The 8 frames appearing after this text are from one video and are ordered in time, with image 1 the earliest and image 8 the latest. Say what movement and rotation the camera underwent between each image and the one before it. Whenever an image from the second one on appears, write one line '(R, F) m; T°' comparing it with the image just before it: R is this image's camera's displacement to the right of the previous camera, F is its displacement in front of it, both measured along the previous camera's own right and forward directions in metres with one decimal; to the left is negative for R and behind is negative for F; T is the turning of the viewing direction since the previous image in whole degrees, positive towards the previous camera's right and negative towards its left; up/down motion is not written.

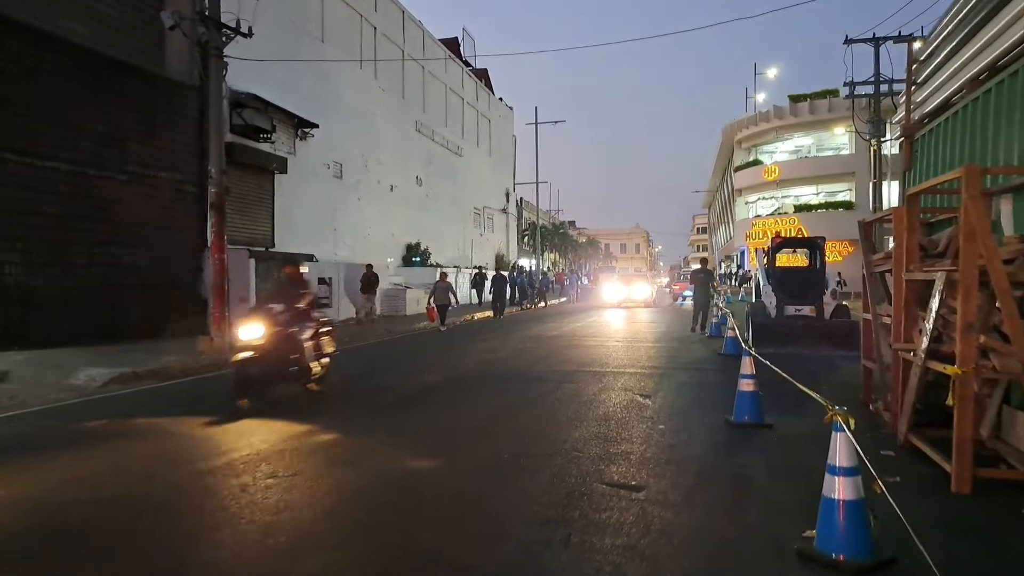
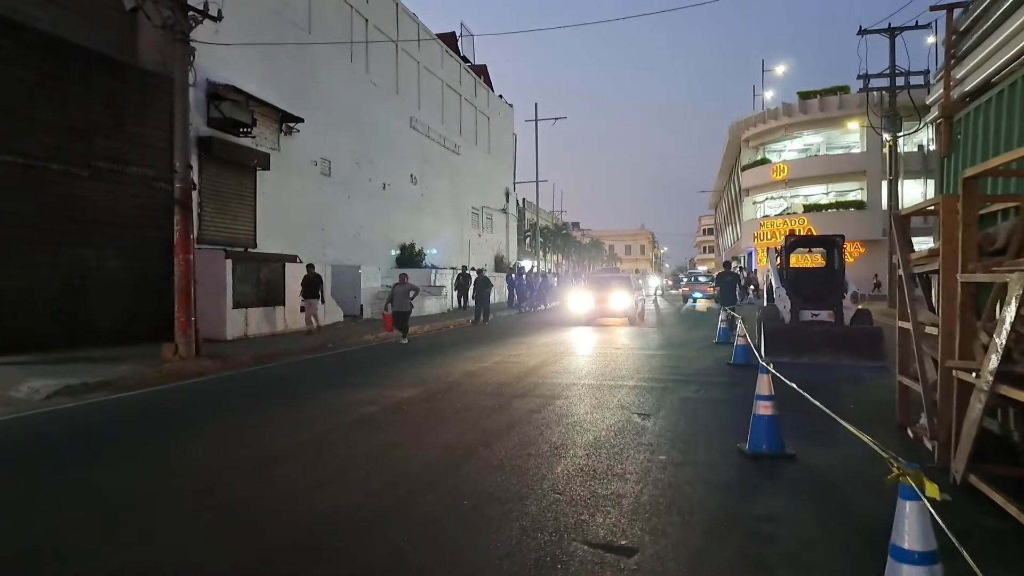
(+0.3, +1.2) m; -1°
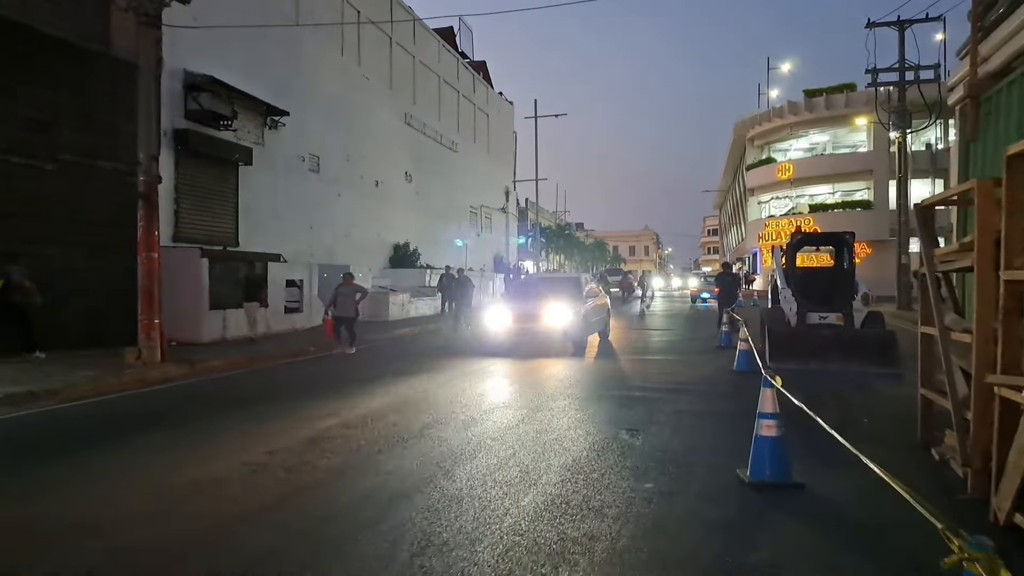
(+0.3, +0.9) m; 0°
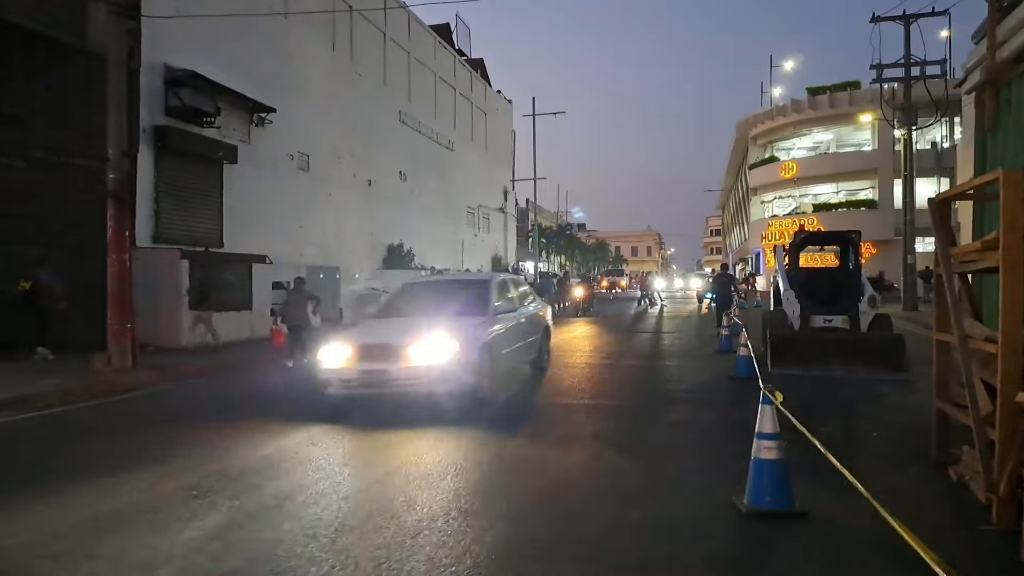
(+0.3, +0.6) m; 0°
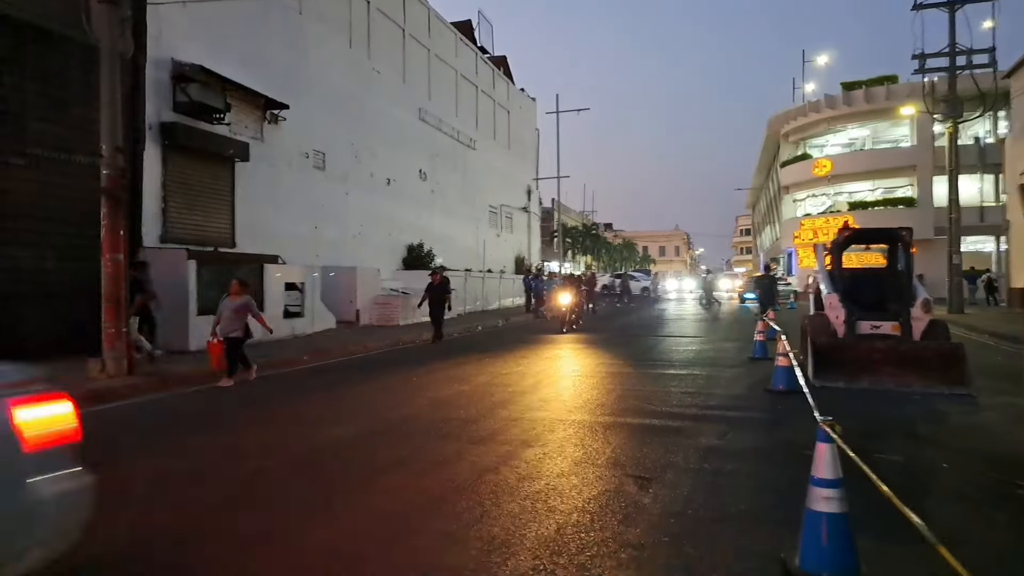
(+0.2, +0.9) m; -2°
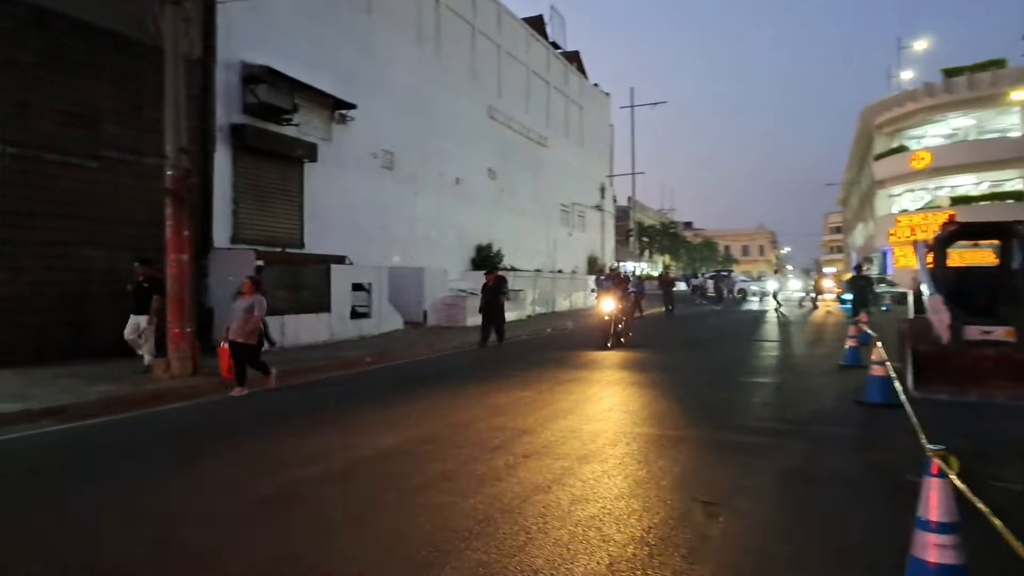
(+0.2, +0.6) m; -6°
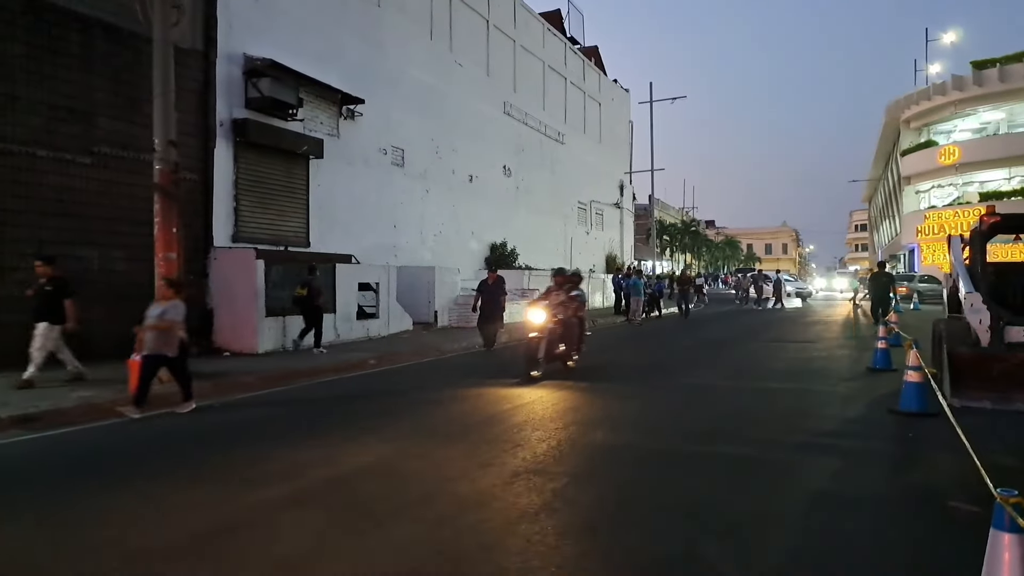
(+0.2, +0.7) m; -2°
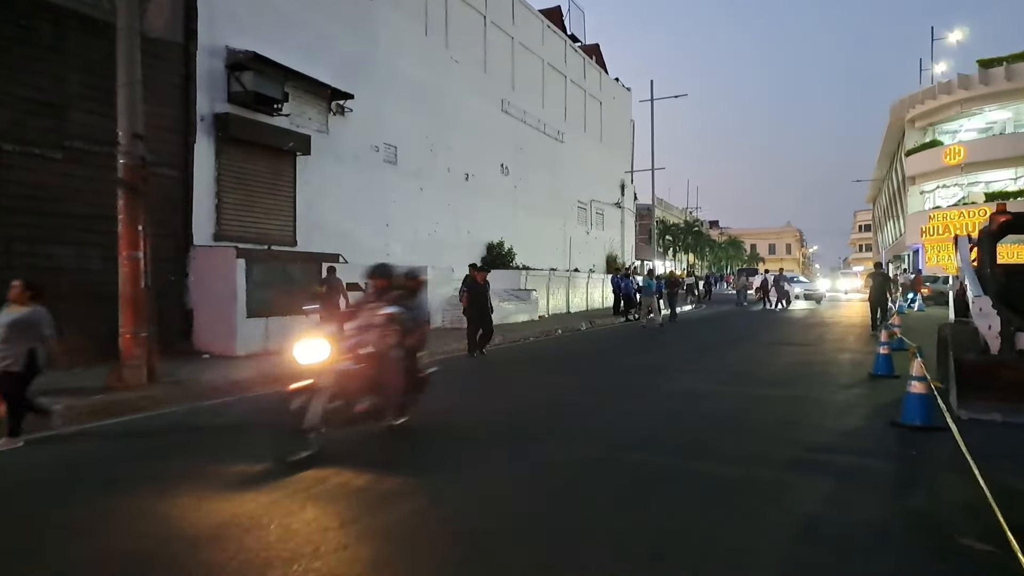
(+0.3, +0.5) m; 0°
